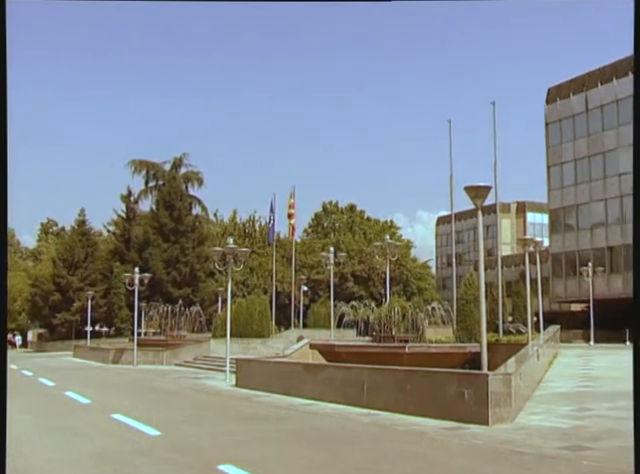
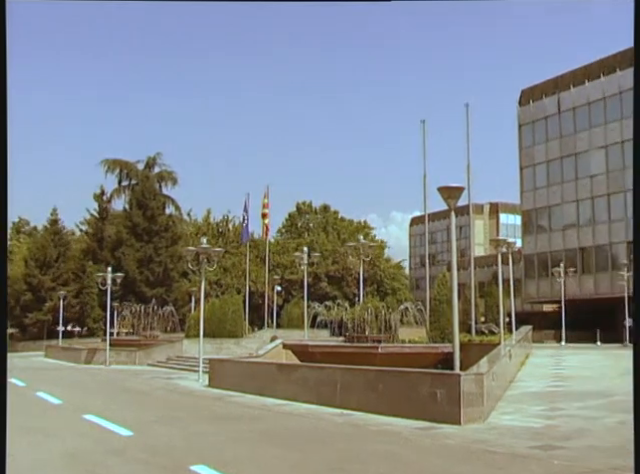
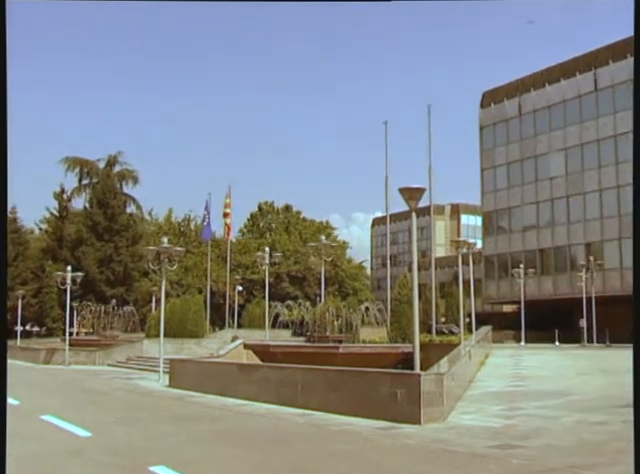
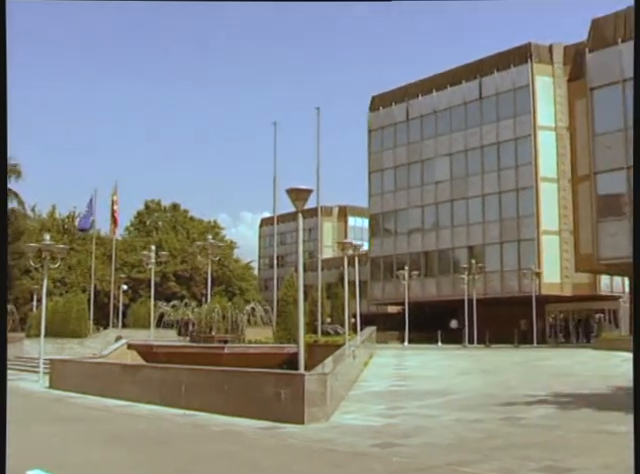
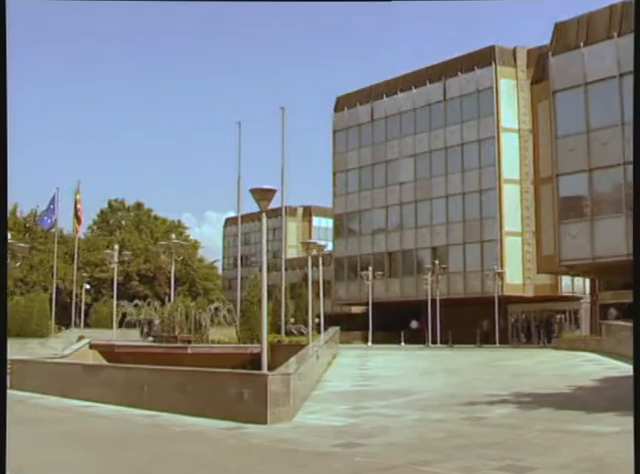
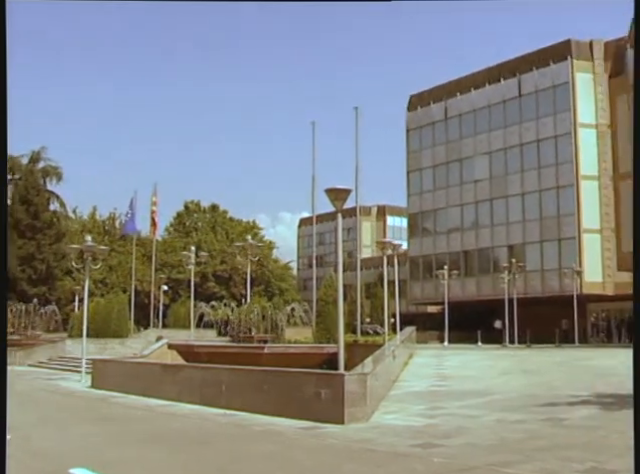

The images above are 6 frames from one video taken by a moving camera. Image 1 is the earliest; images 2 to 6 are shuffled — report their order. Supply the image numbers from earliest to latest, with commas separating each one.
2, 3, 6, 4, 5
